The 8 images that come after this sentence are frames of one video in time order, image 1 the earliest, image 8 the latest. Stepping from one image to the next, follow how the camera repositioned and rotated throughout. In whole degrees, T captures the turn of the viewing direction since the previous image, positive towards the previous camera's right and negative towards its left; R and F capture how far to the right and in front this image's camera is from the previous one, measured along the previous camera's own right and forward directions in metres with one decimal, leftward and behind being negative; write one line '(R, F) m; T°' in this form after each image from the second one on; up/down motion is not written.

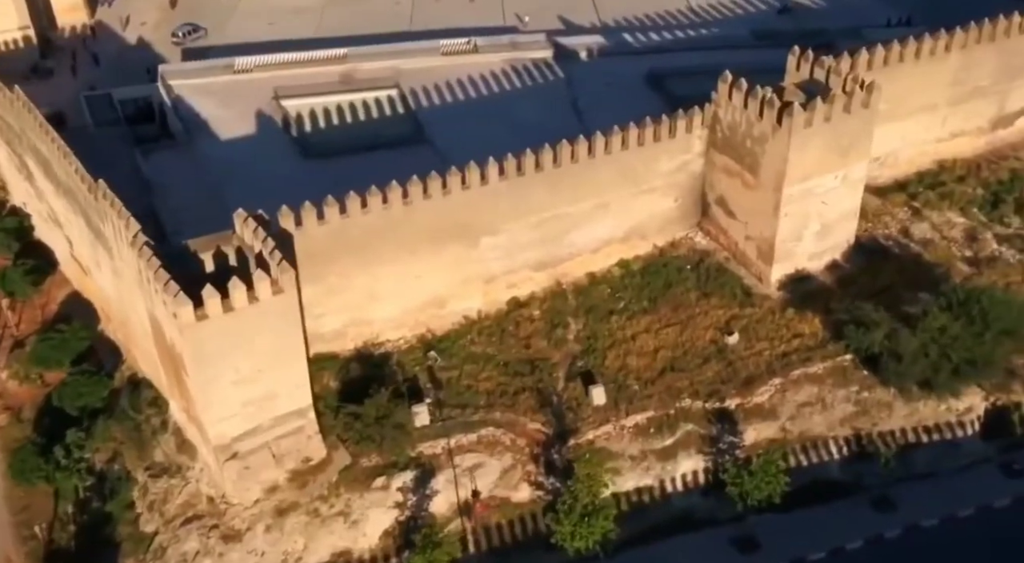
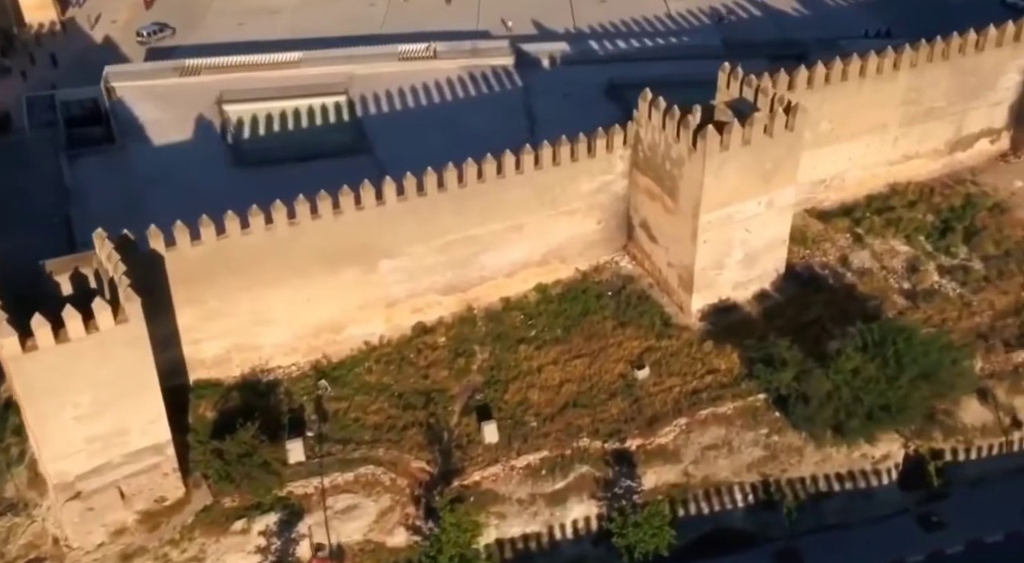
(+1.5, +0.8) m; -1°
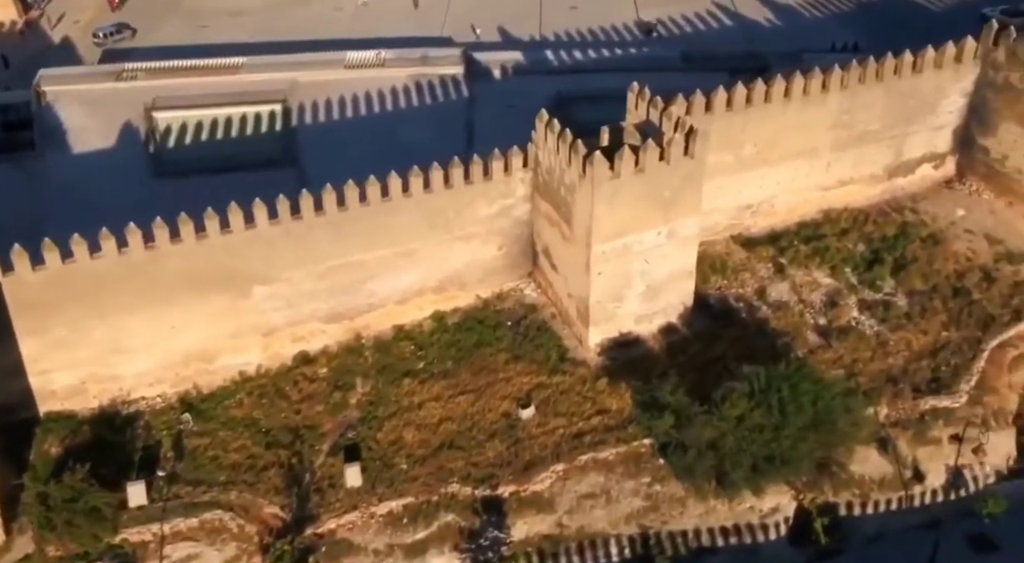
(+1.7, +0.8) m; 0°
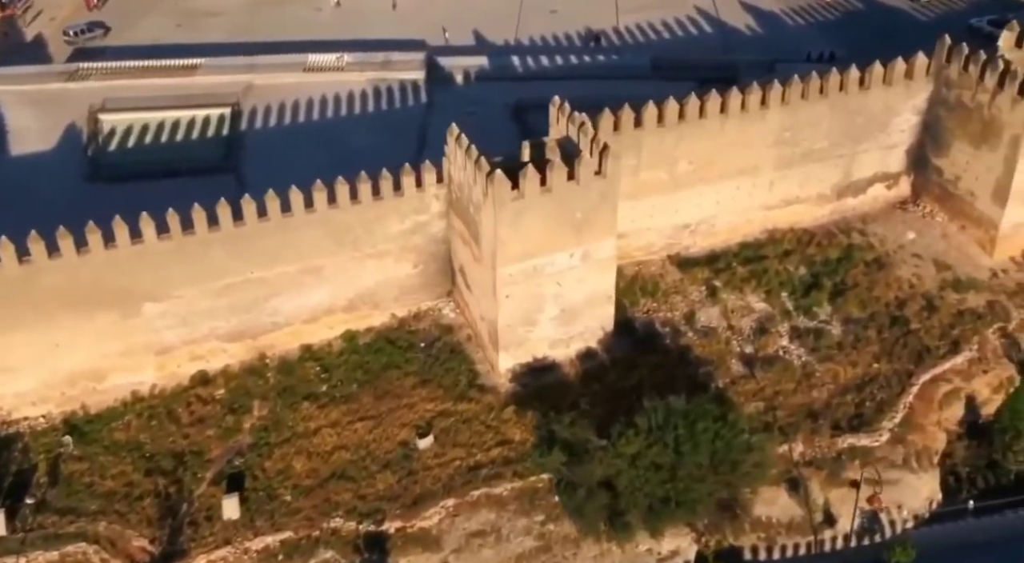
(+1.4, +0.6) m; -1°
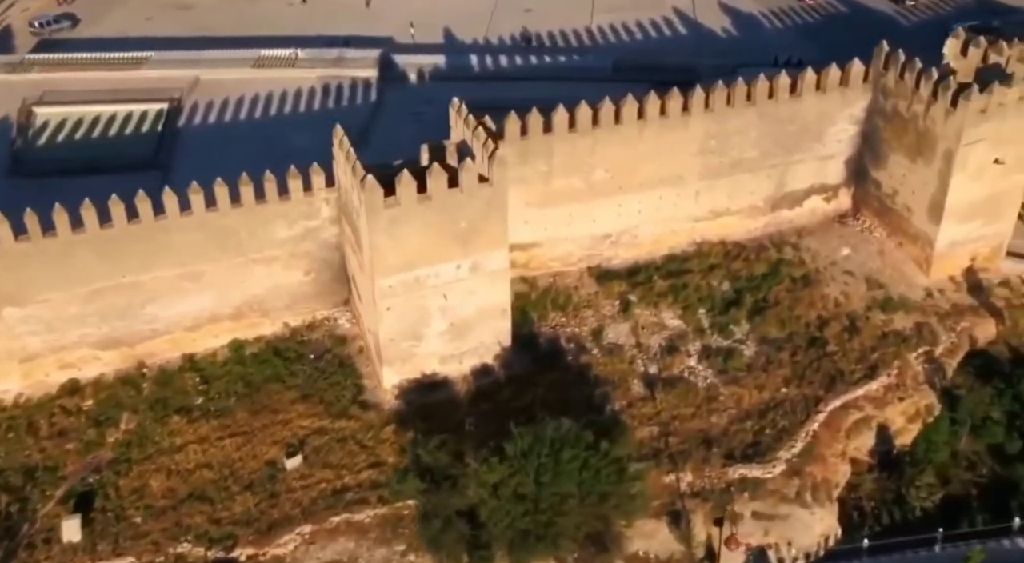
(+1.6, +0.7) m; -1°
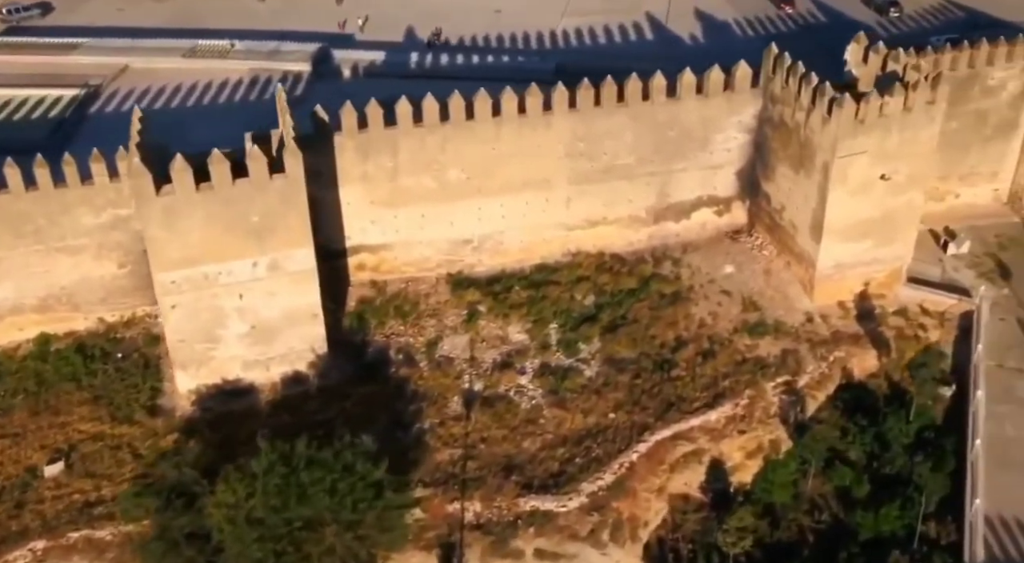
(+2.6, +1.1) m; -2°
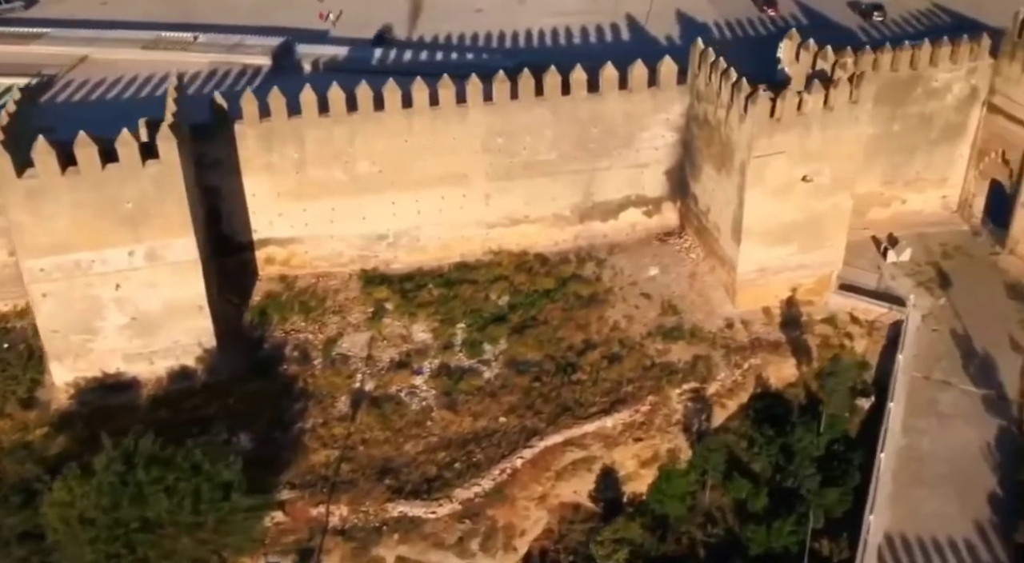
(+1.4, +0.5) m; -1°
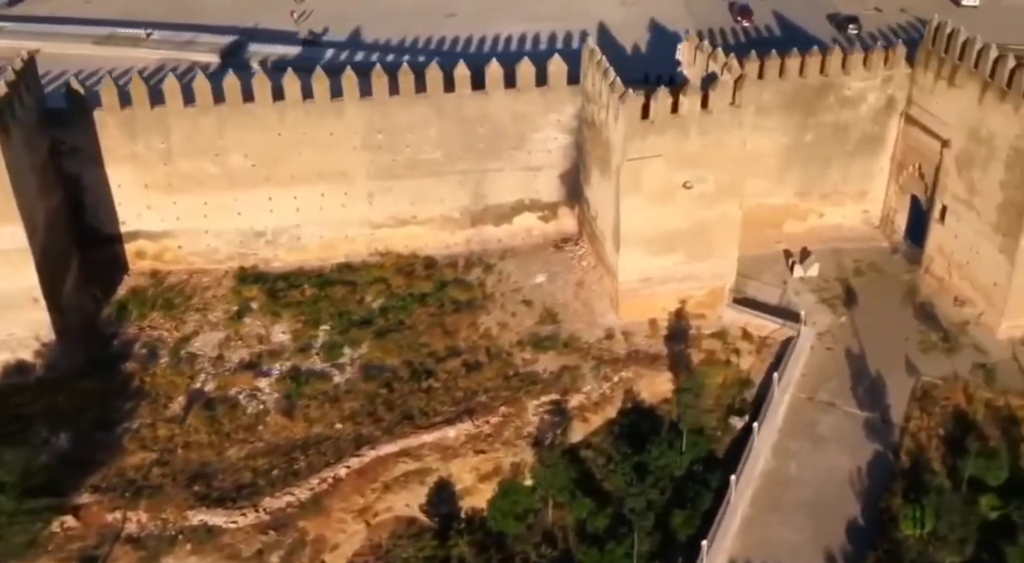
(+1.9, +0.6) m; -1°
